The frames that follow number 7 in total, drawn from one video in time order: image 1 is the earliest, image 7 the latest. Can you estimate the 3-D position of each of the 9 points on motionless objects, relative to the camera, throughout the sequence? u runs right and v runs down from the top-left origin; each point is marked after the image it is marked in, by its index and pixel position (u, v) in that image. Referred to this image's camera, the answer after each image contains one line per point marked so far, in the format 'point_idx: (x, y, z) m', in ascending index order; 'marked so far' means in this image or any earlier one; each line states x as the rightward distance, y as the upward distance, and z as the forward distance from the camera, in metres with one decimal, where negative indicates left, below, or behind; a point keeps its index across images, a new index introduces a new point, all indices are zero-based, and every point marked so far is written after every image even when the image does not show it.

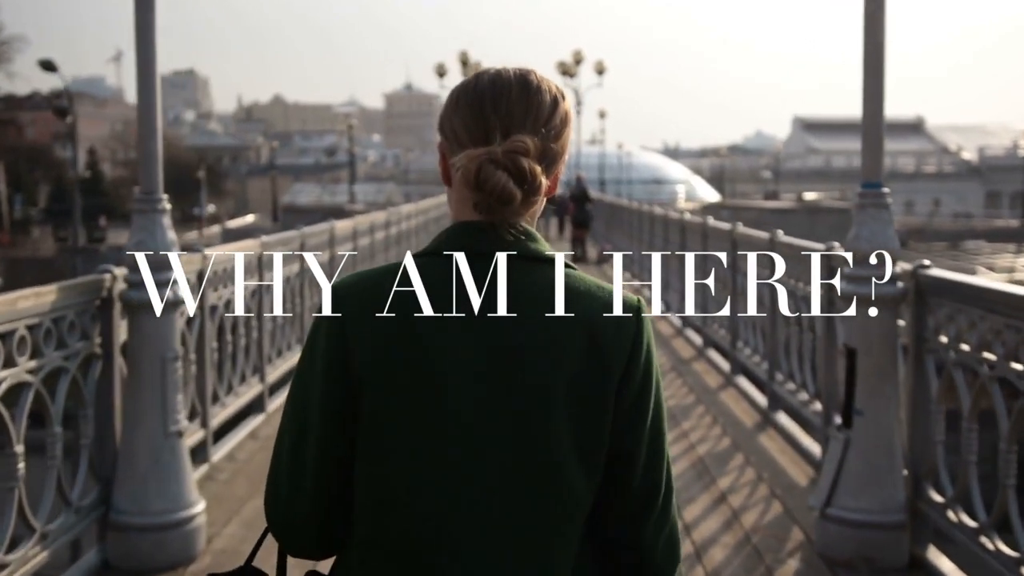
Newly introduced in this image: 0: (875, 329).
0: (+1.4, -0.2, +5.0) m
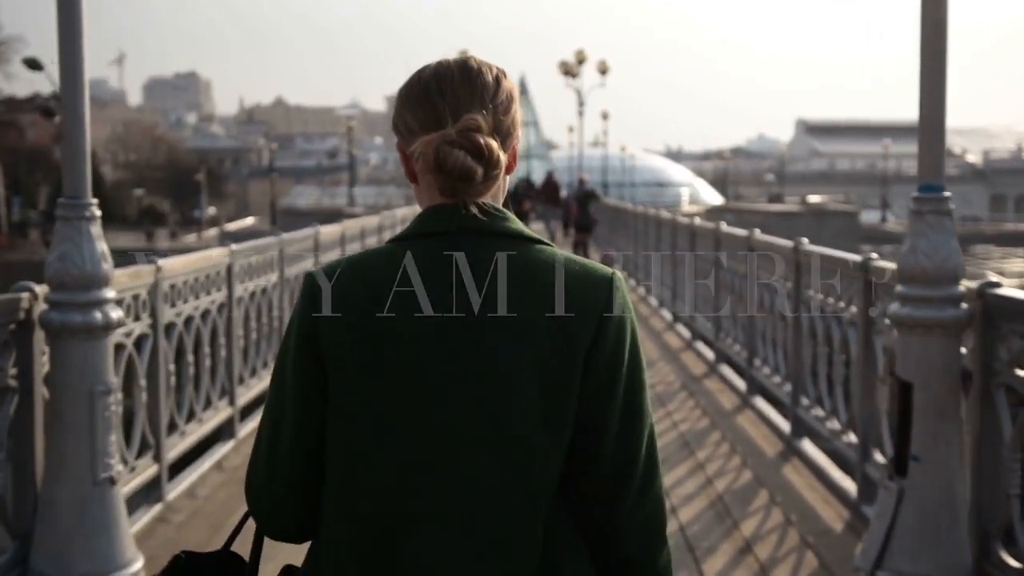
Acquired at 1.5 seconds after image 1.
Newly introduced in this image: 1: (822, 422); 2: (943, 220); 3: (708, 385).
0: (+1.4, -0.2, +4.2) m
1: (+1.6, -0.7, +6.7) m
2: (+1.4, +0.2, +4.2) m
3: (+1.5, -0.7, +9.5) m
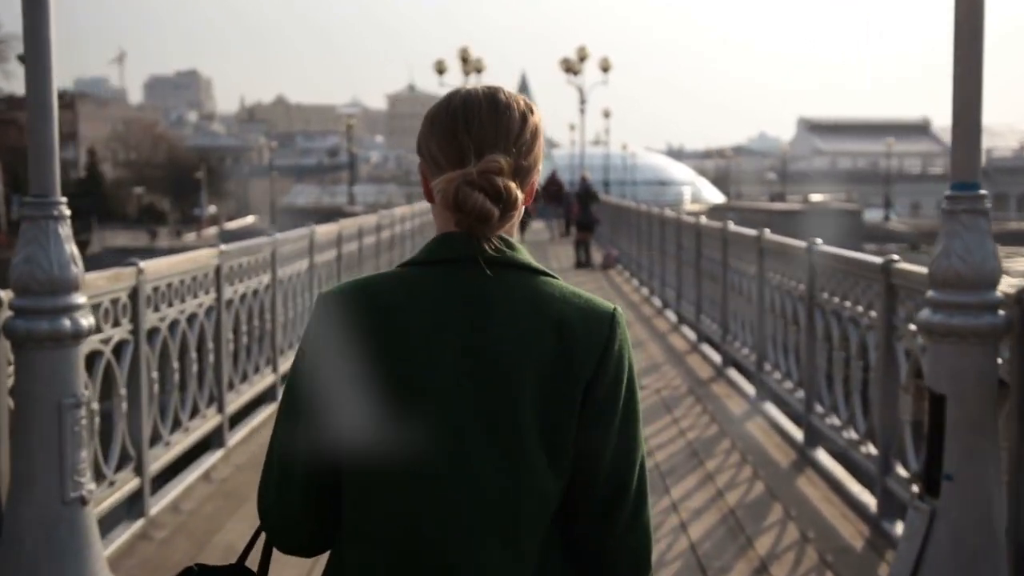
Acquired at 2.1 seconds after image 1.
0: (+1.4, -0.2, +3.9) m
1: (+1.6, -0.7, +6.4) m
2: (+1.4, +0.2, +3.9) m
3: (+1.5, -0.7, +9.2) m
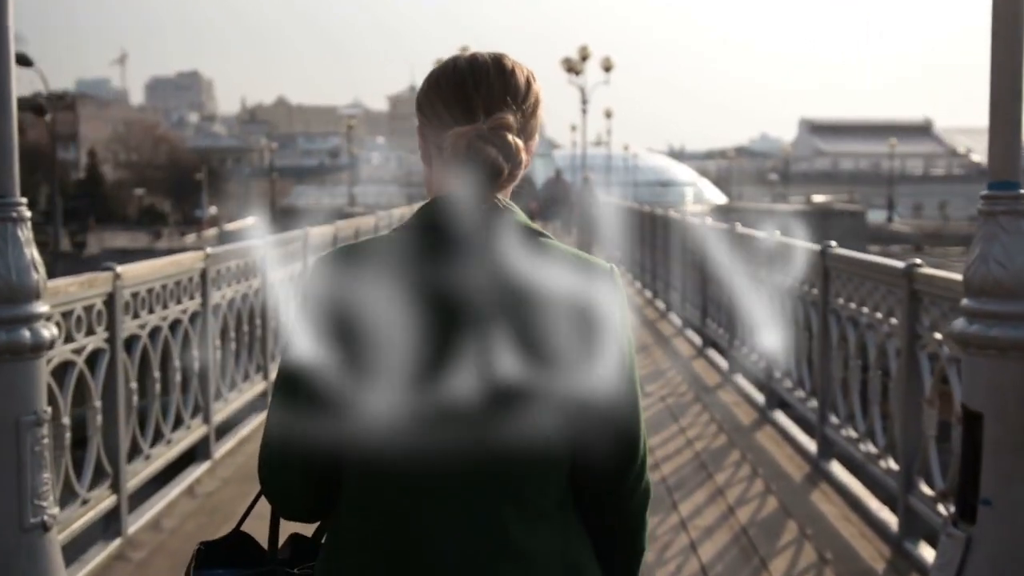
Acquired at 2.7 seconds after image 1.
0: (+1.4, -0.3, +3.6) m
1: (+1.6, -0.7, +6.0) m
2: (+1.4, +0.2, +3.6) m
3: (+1.5, -0.8, +8.9) m
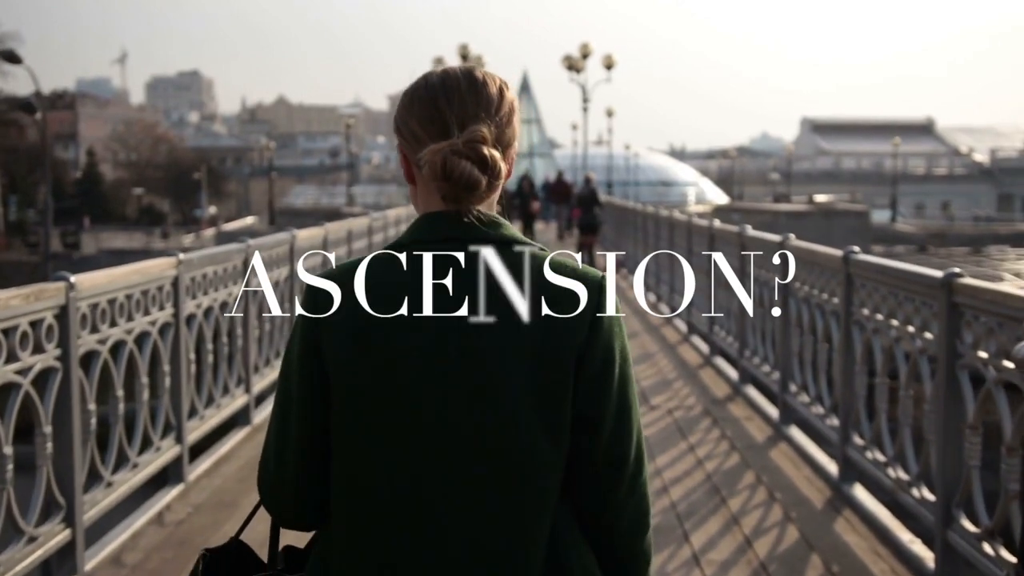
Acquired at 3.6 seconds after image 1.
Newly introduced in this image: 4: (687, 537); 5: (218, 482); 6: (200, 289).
0: (+1.4, -0.3, +3.1) m
1: (+1.6, -0.8, +5.5) m
2: (+1.4, +0.1, +3.1) m
3: (+1.5, -0.8, +8.4) m
4: (+0.8, -1.1, +5.4) m
5: (-1.5, -1.0, +6.5) m
6: (-1.7, 0.0, +6.7) m
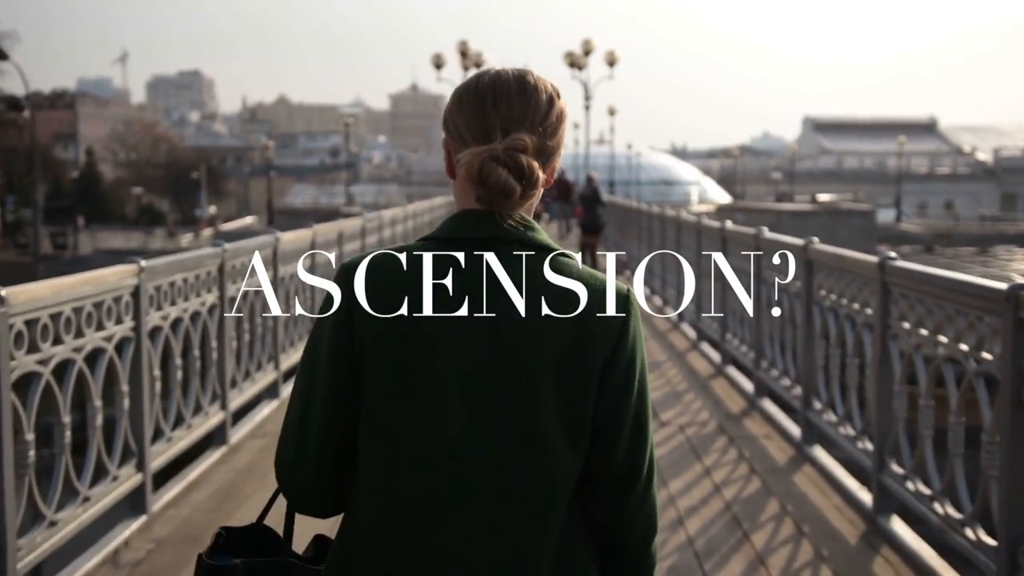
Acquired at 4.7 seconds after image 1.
0: (+1.4, -0.4, +2.4) m
1: (+1.6, -0.8, +4.9) m
2: (+1.4, +0.1, +2.4) m
3: (+1.5, -0.9, +7.7) m
4: (+0.7, -1.1, +4.8) m
5: (-1.5, -1.0, +5.9) m
6: (-1.7, -0.1, +6.1) m
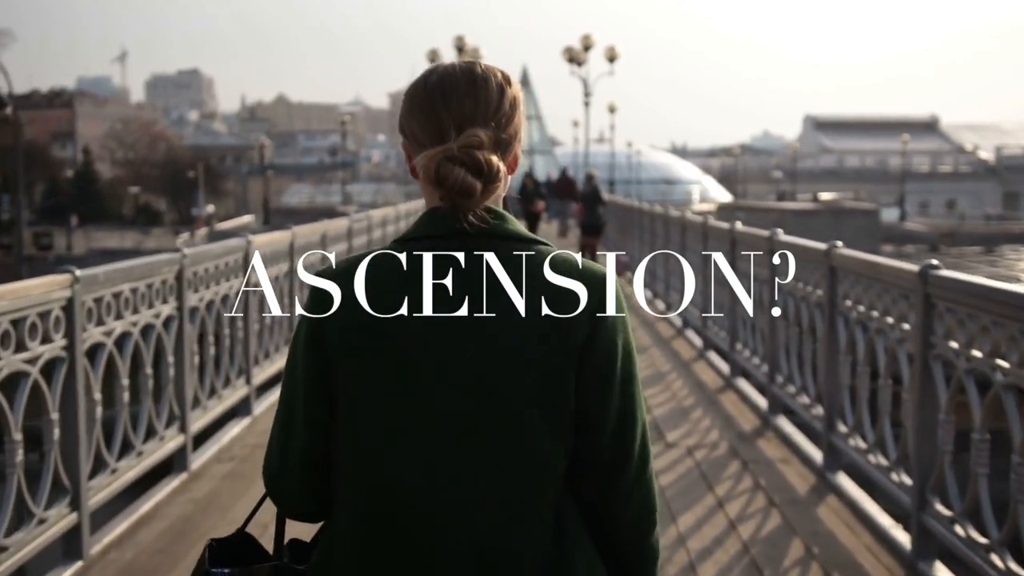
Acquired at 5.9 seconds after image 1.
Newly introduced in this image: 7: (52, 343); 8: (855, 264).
0: (+1.3, -0.4, +1.7) m
1: (+1.6, -0.9, +4.2) m
2: (+1.4, 0.0, +1.7) m
3: (+1.4, -0.9, +7.0) m
4: (+0.7, -1.2, +4.1) m
5: (-1.6, -1.1, +5.2) m
6: (-1.7, -0.1, +5.4) m
7: (-1.7, -0.2, +4.7) m
8: (+1.6, +0.1, +5.8) m
